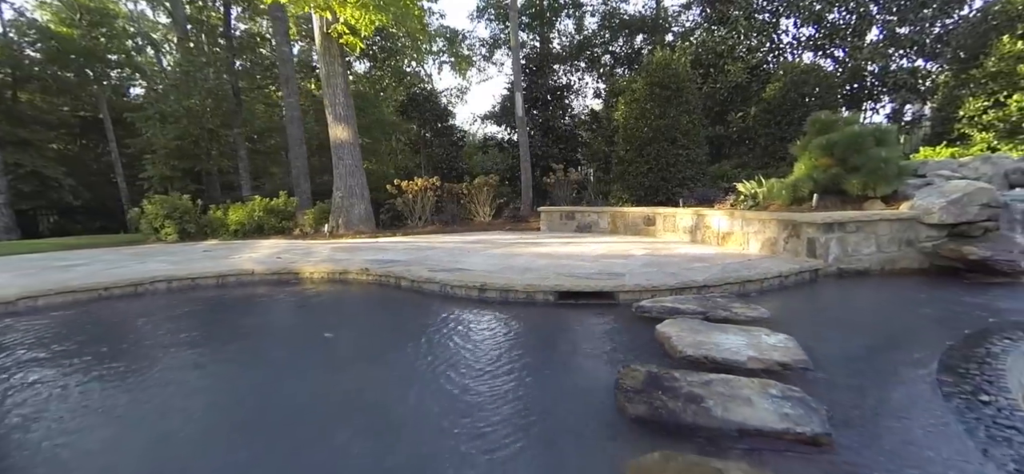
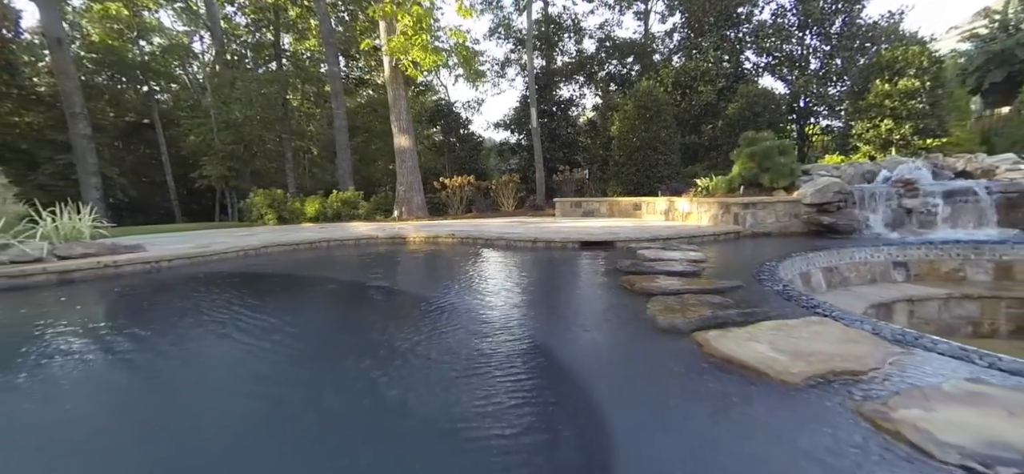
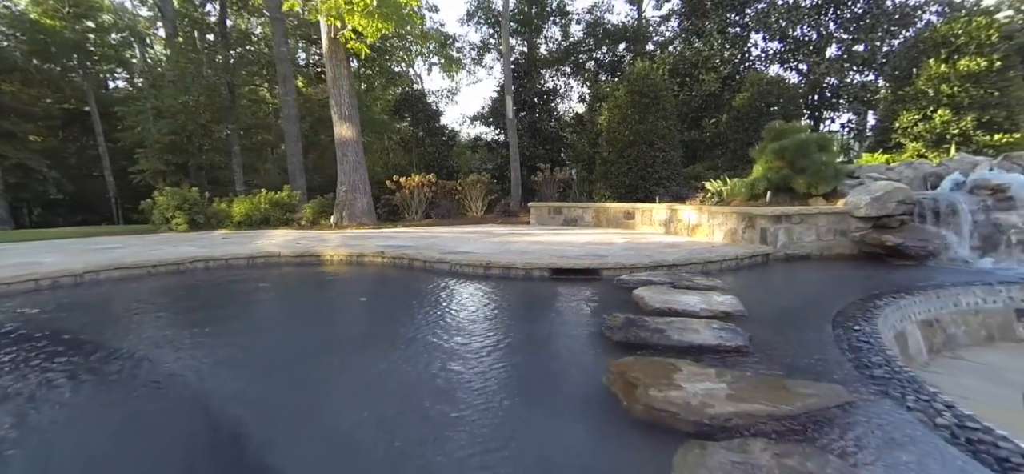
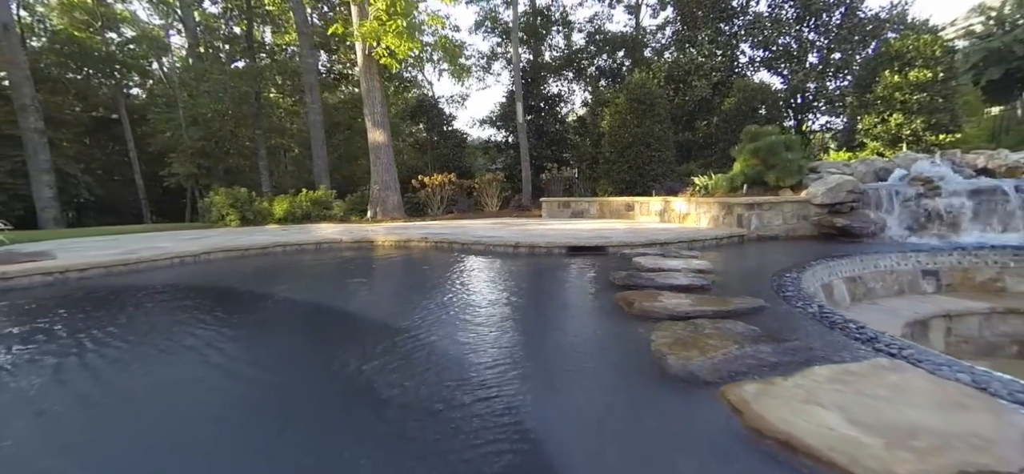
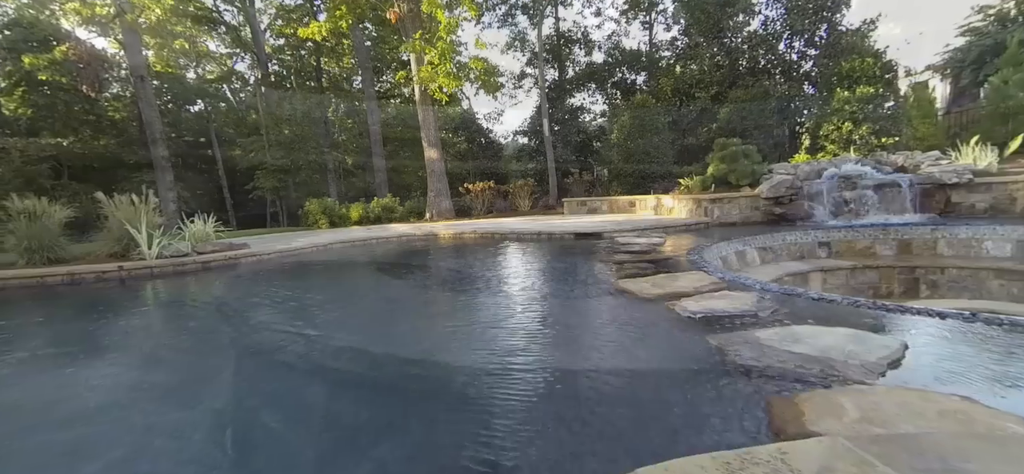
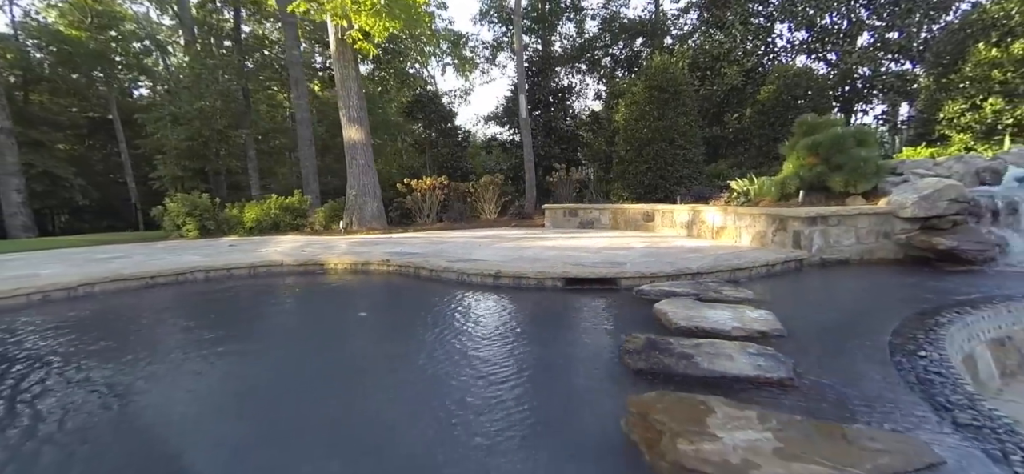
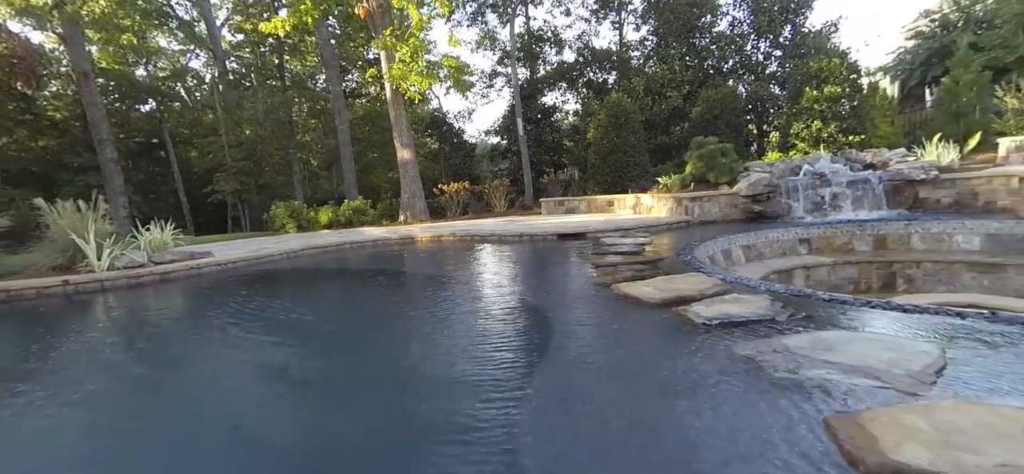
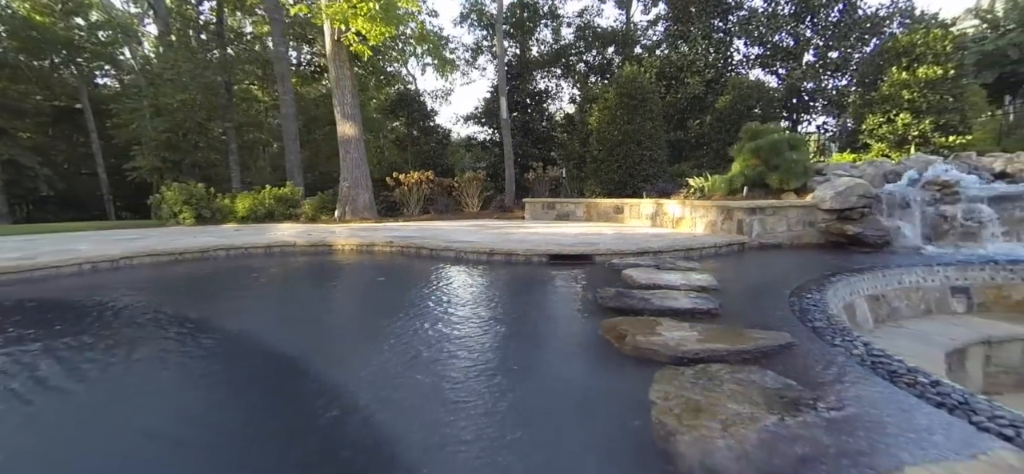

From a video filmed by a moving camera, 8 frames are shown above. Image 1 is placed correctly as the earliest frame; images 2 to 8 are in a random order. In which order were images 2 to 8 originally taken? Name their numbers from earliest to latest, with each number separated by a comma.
6, 3, 8, 4, 2, 7, 5
